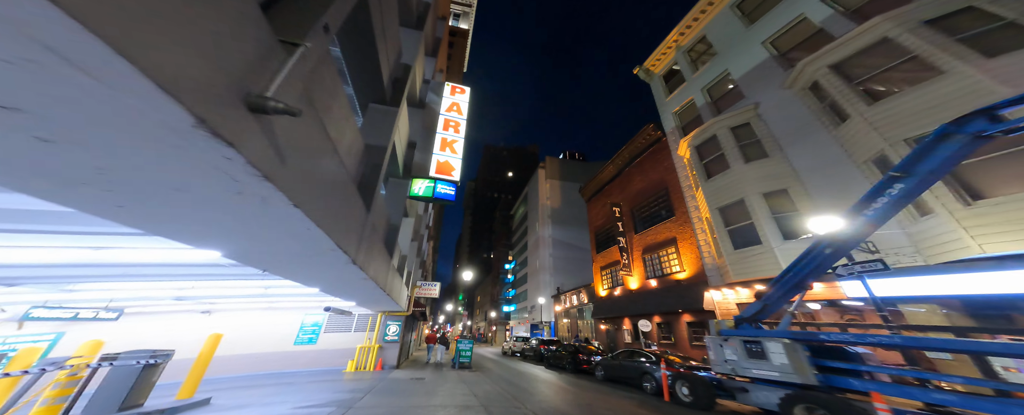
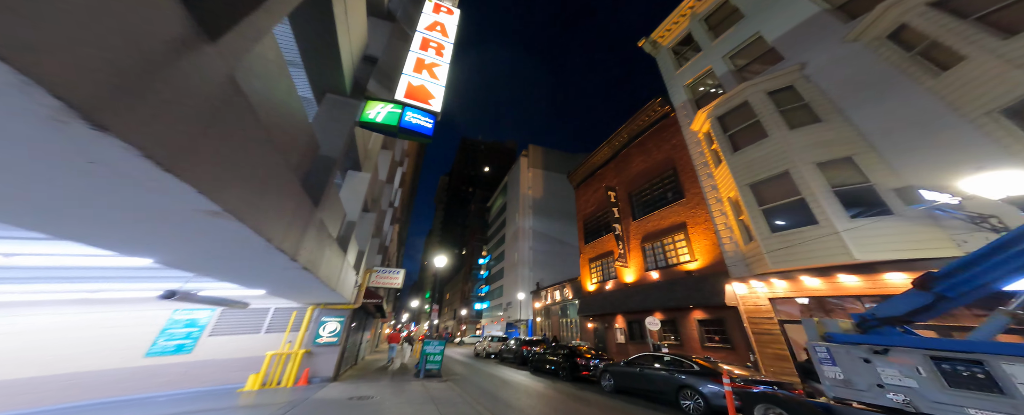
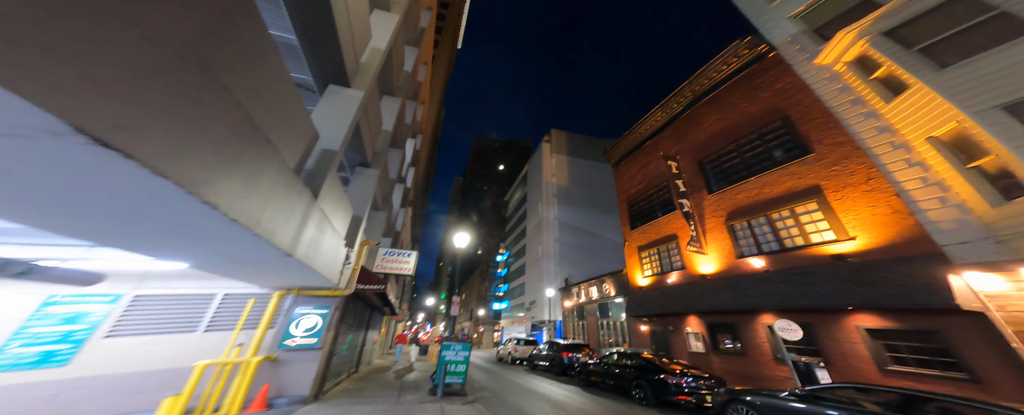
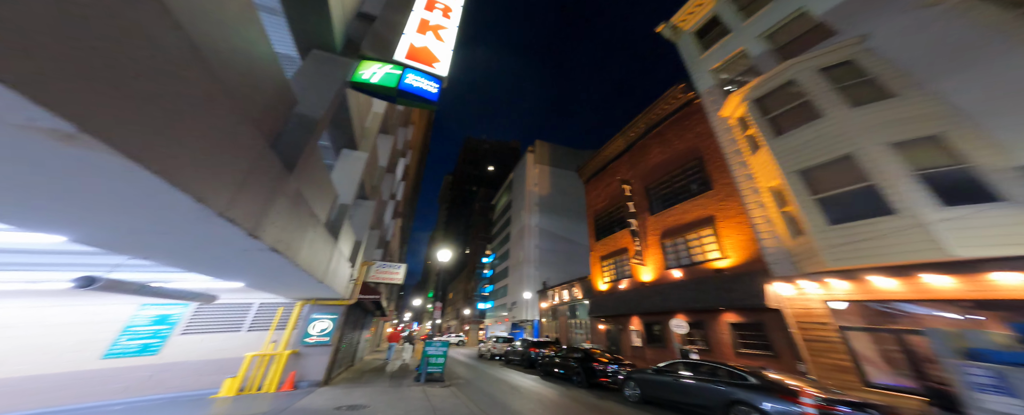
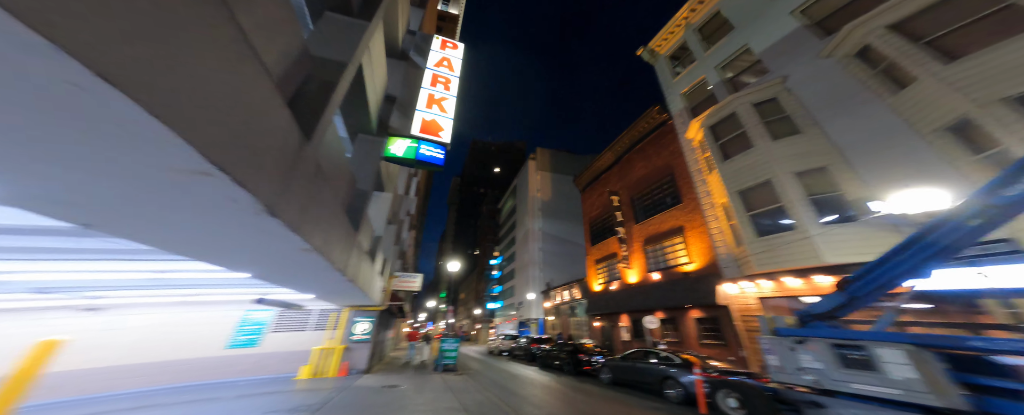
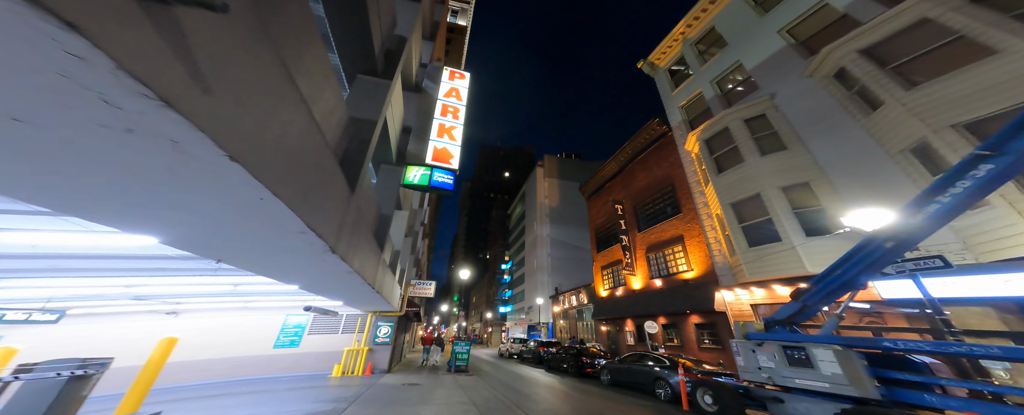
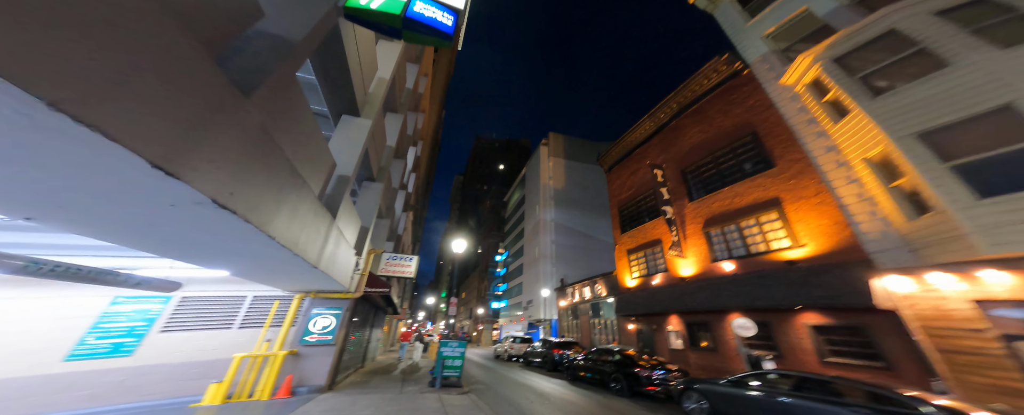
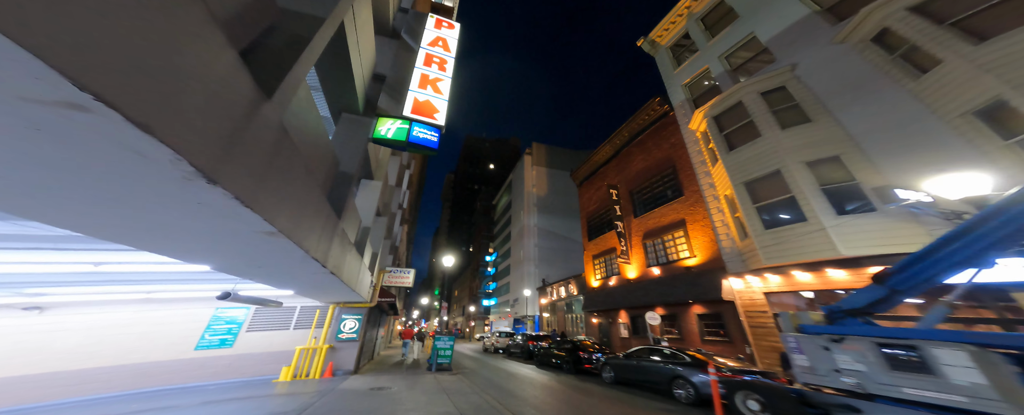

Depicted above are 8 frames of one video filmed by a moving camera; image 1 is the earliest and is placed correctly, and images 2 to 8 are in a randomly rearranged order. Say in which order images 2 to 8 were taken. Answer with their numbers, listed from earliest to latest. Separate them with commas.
6, 5, 8, 2, 4, 7, 3
